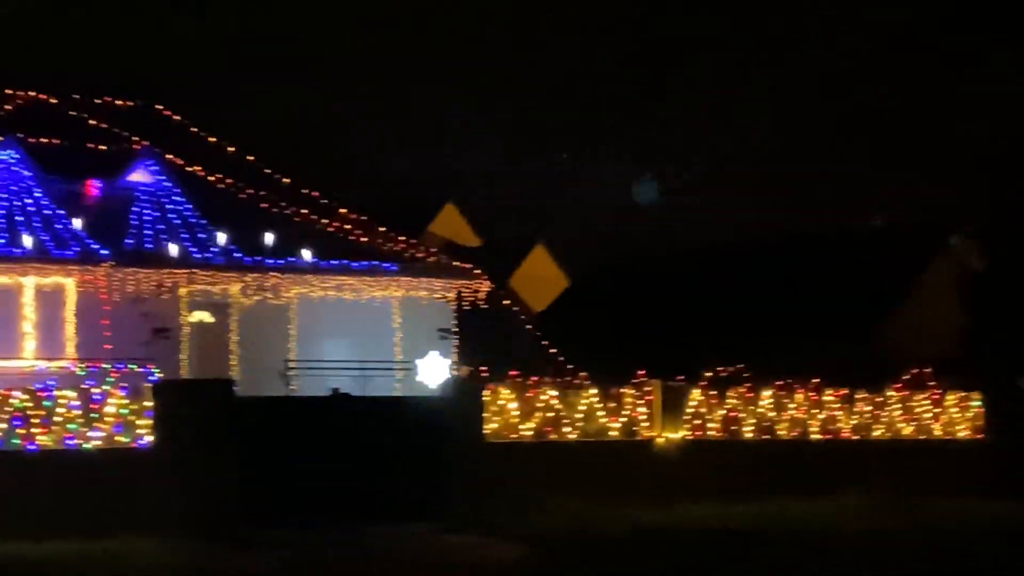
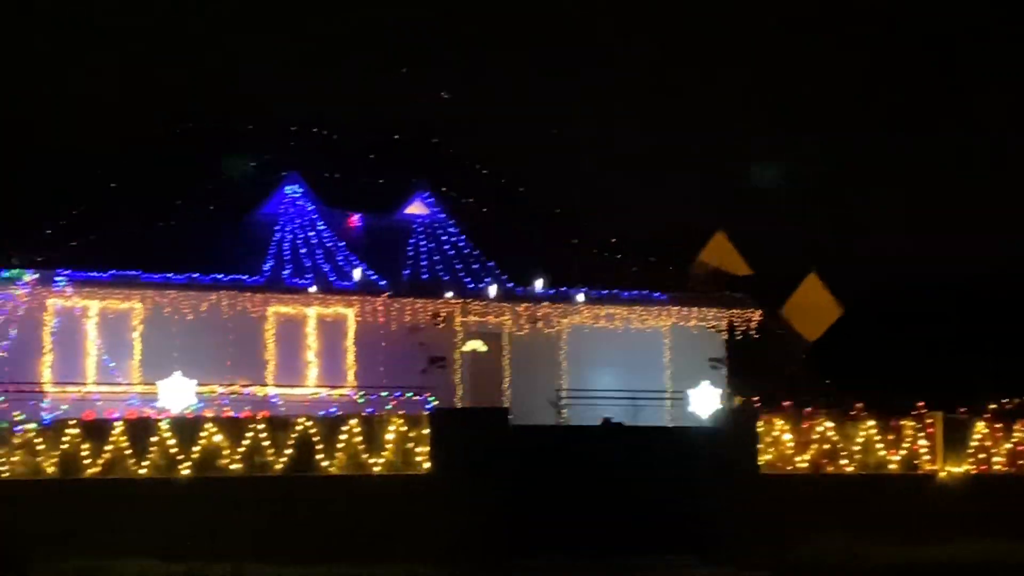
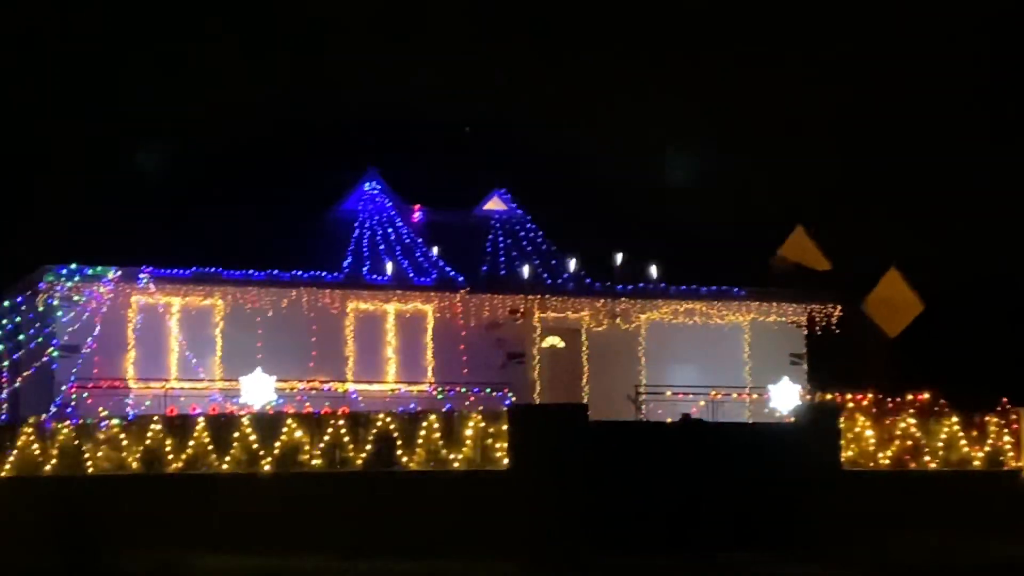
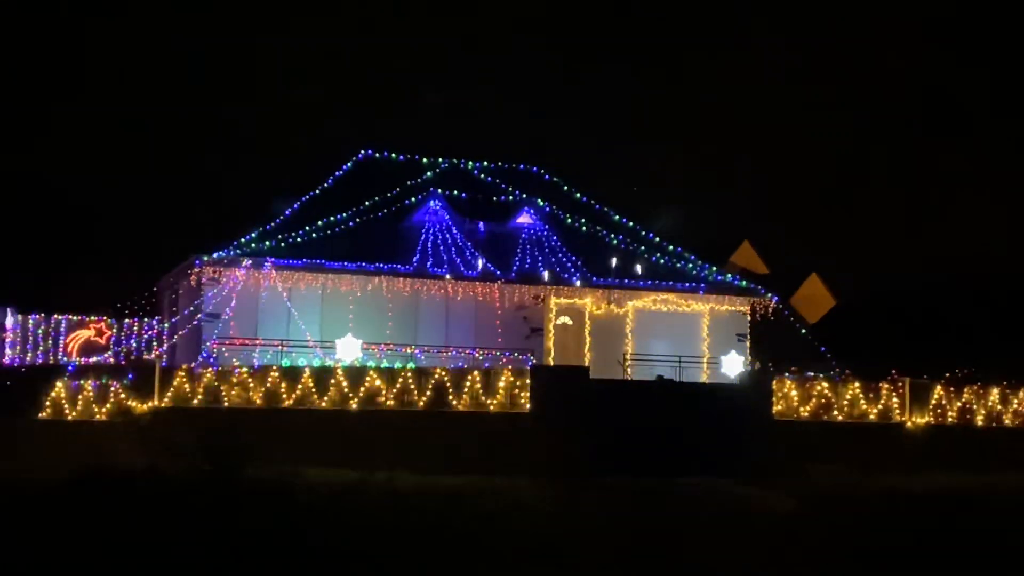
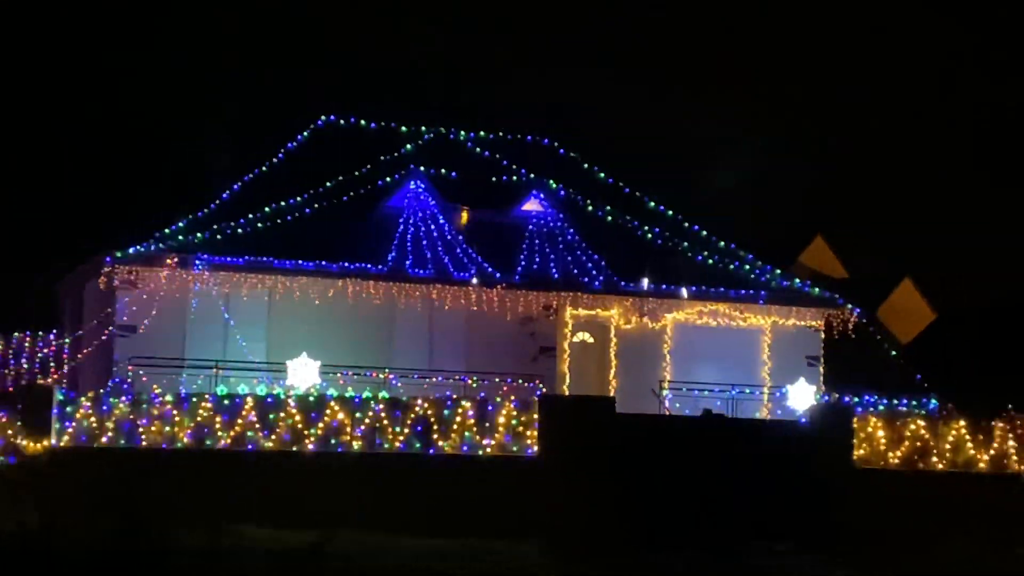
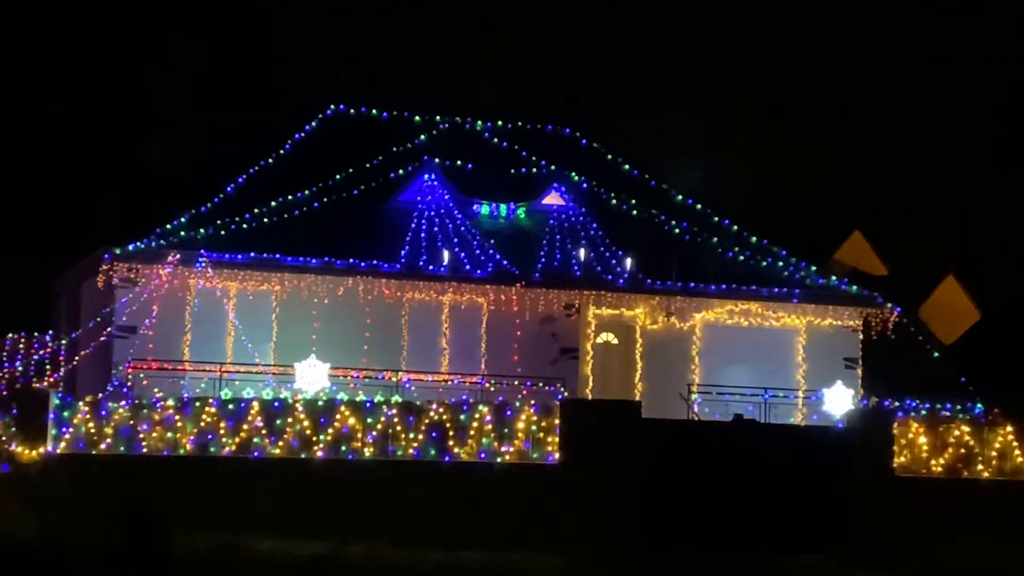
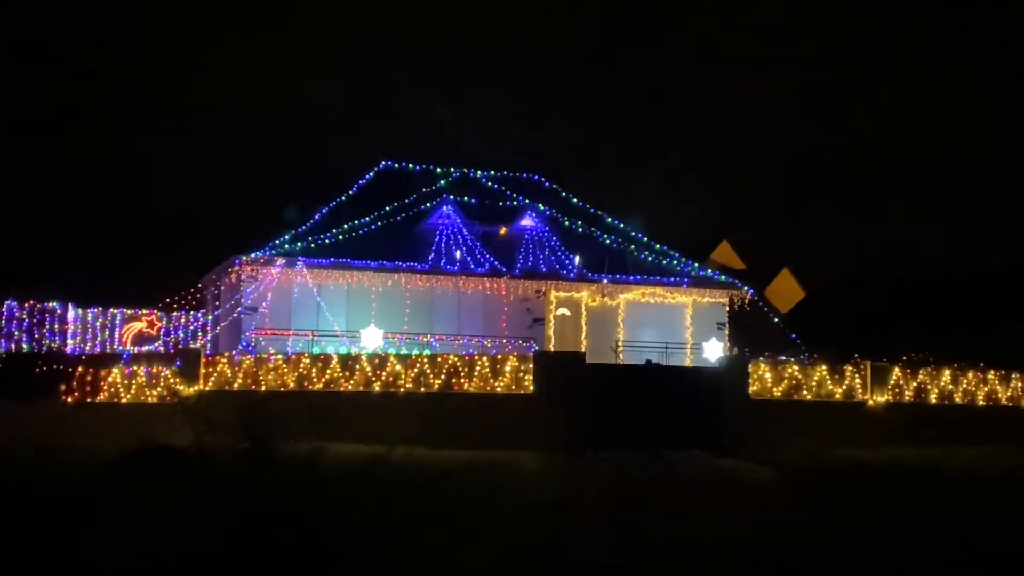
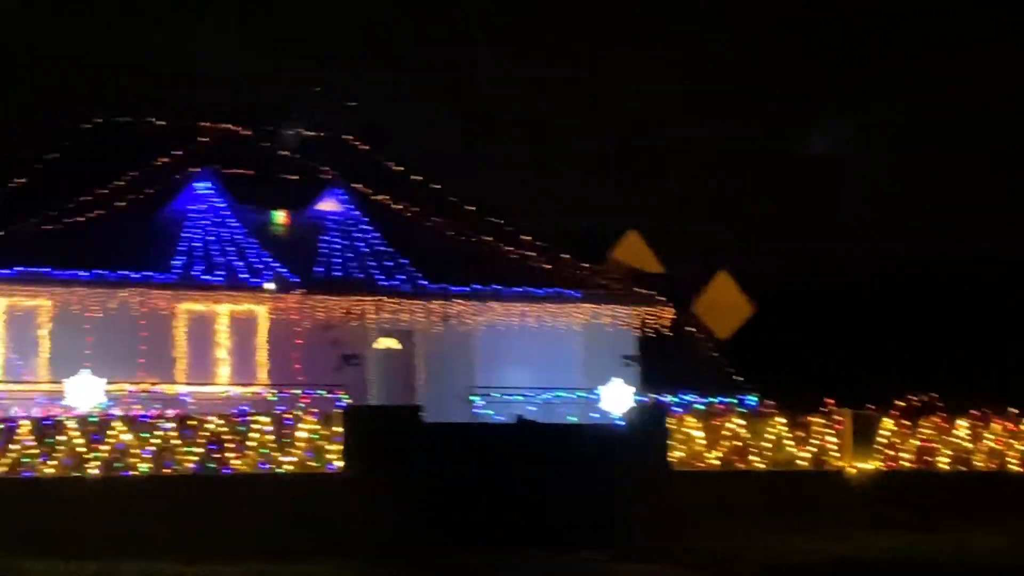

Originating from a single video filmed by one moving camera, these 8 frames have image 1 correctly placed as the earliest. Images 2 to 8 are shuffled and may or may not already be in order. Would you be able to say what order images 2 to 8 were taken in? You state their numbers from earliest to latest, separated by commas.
8, 2, 3, 6, 5, 4, 7
